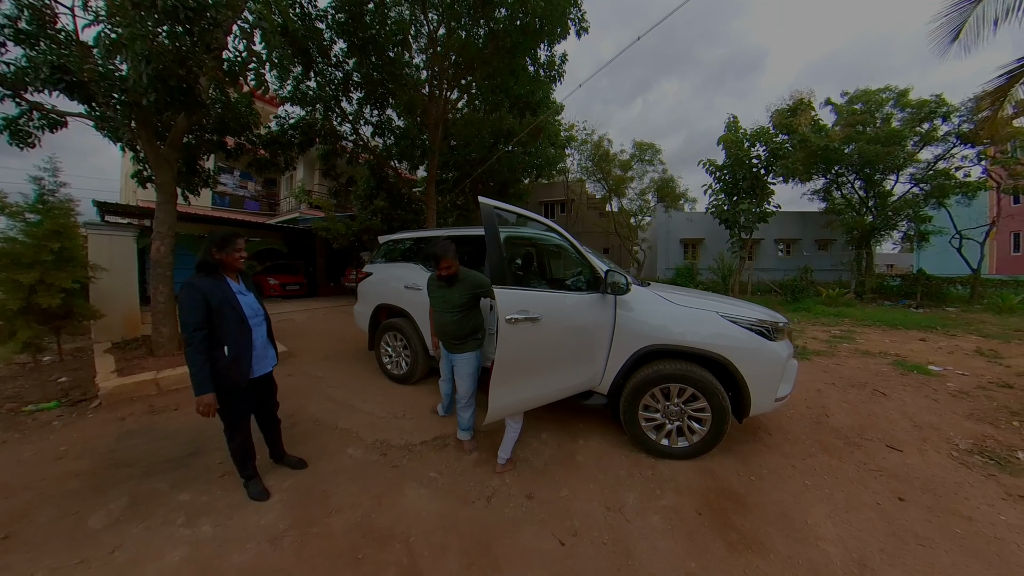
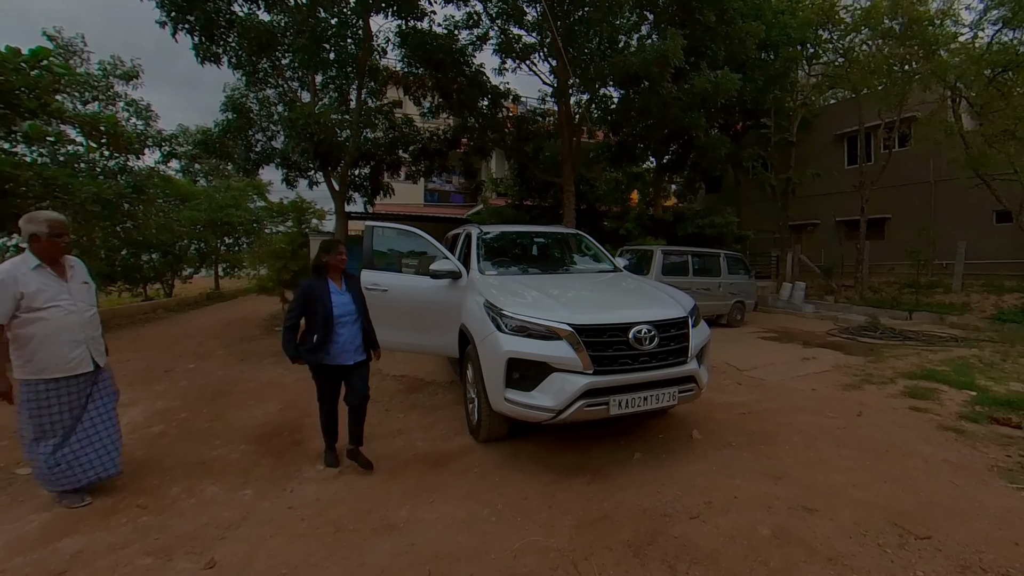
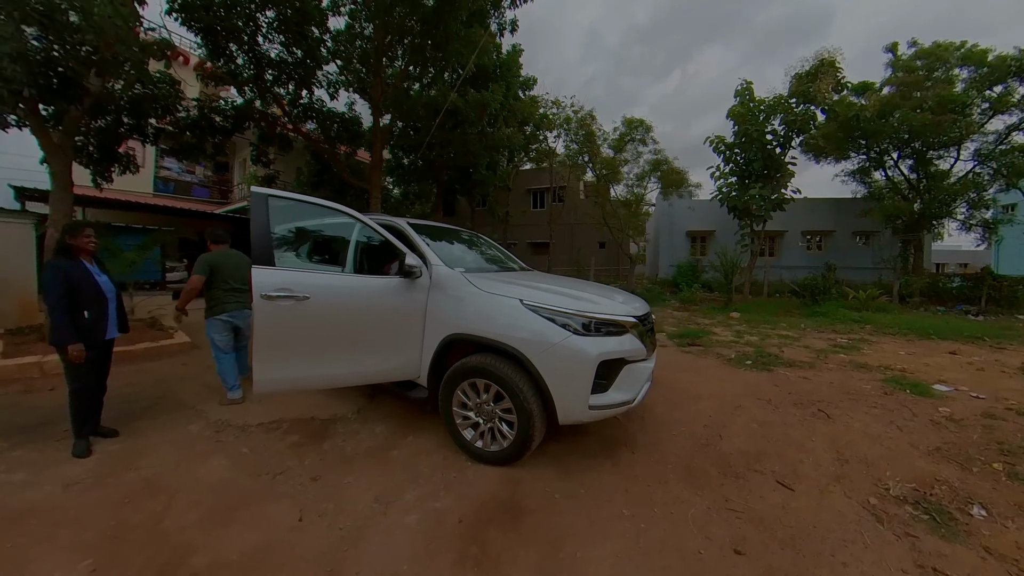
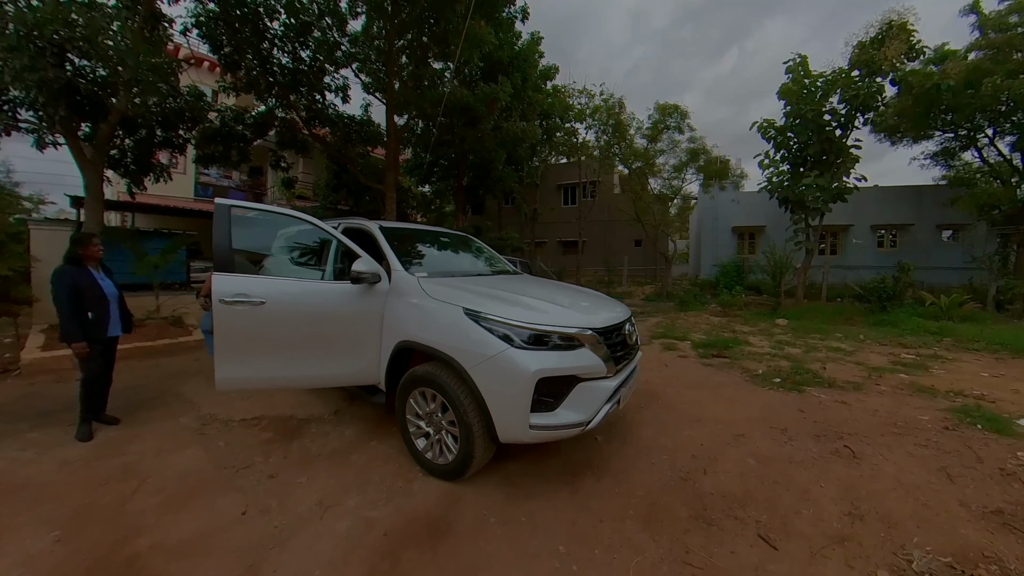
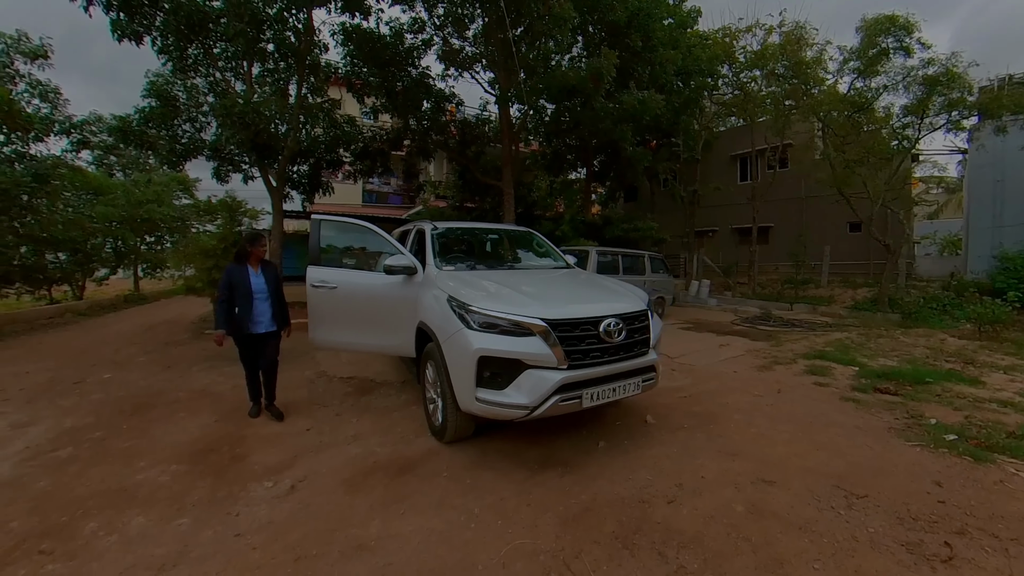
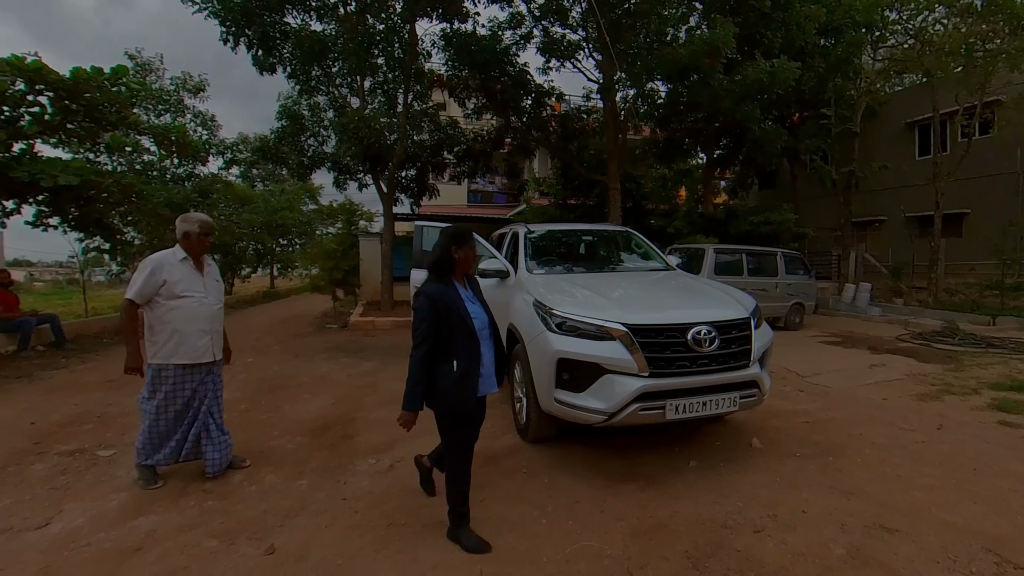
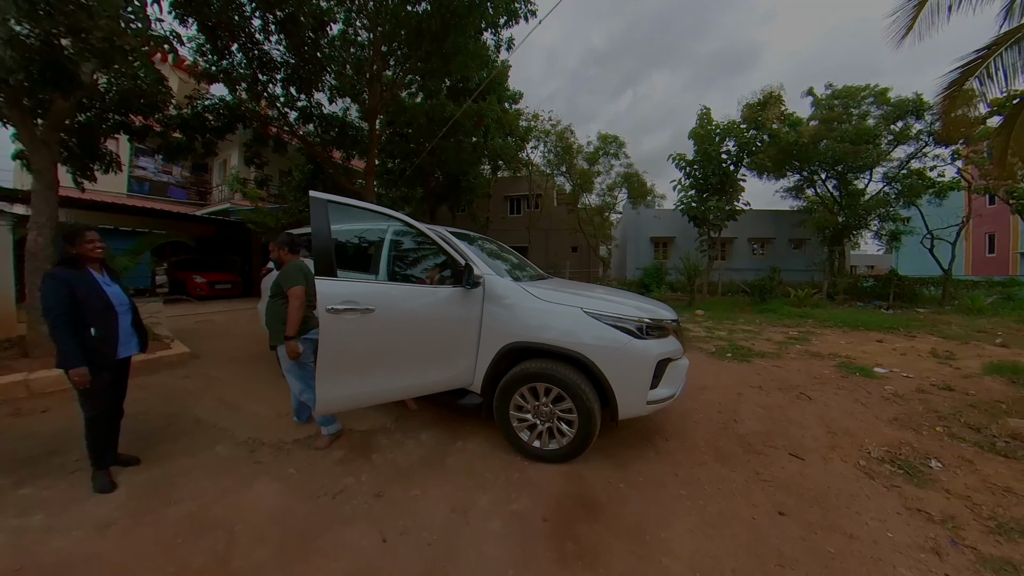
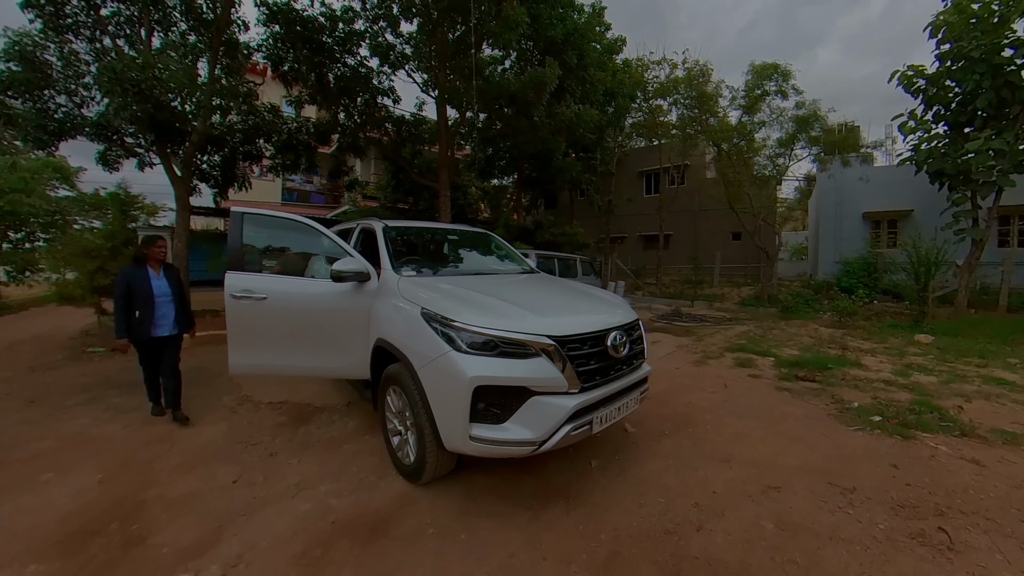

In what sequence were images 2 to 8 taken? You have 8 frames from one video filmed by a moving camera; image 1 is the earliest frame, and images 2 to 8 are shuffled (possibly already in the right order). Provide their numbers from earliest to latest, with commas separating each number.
7, 3, 4, 8, 5, 2, 6
